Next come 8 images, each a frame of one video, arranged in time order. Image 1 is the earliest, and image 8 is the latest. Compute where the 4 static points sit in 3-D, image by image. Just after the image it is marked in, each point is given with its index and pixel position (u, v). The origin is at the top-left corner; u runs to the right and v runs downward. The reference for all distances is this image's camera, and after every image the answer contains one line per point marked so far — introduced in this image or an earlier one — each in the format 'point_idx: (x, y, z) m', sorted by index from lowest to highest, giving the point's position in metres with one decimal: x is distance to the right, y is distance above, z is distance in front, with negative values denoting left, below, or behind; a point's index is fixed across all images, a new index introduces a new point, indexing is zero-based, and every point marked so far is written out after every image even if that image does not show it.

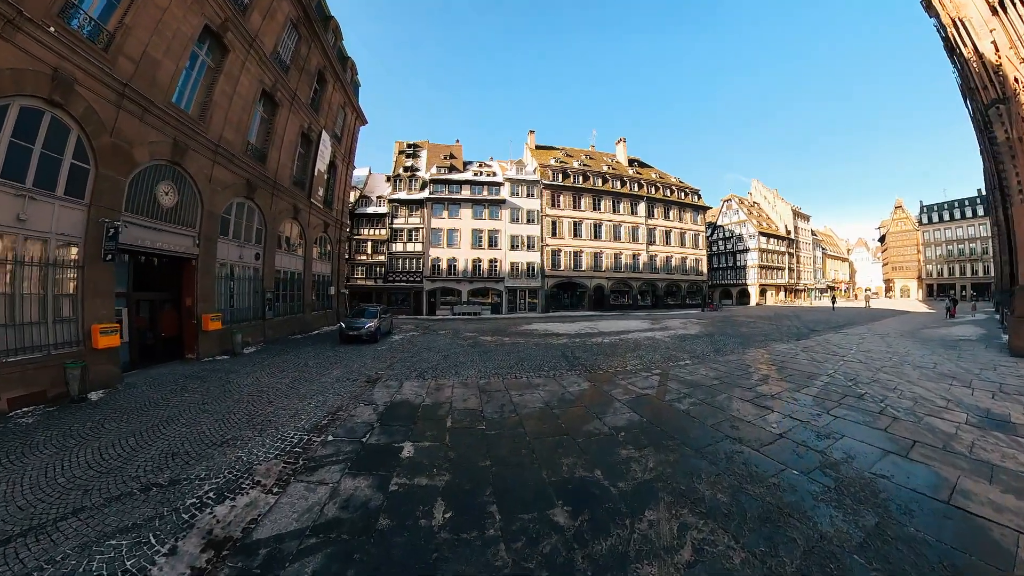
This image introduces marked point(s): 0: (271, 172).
0: (-14.2, +6.8, +14.0) m
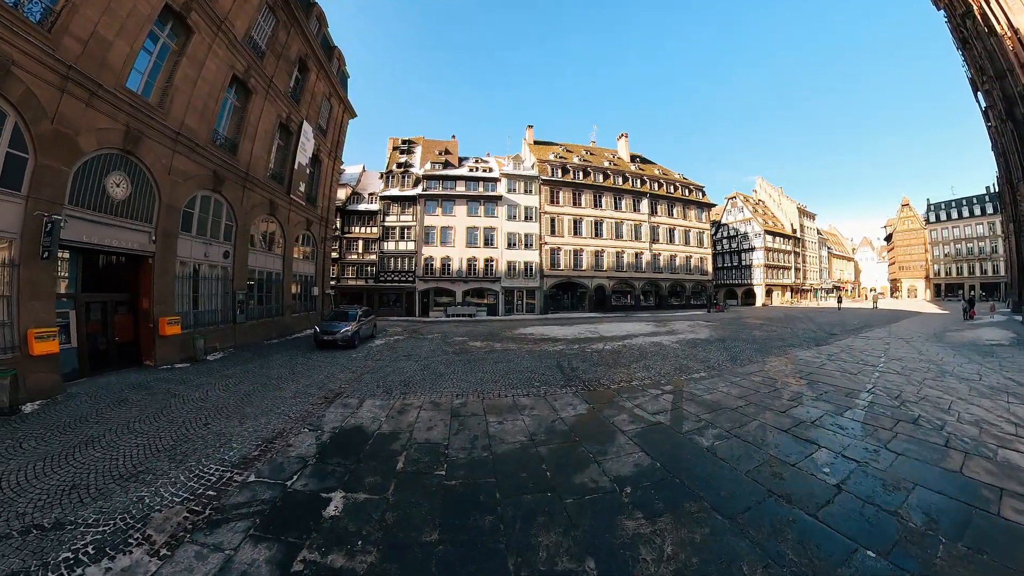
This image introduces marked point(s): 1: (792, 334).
0: (-14.6, +6.8, +12.9) m
1: (+18.4, -3.2, +15.5) m
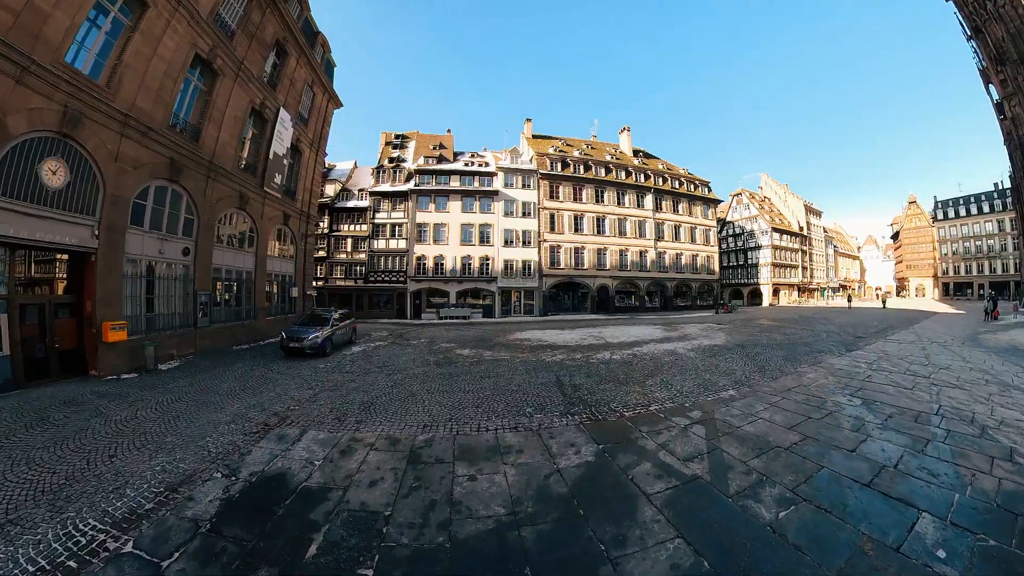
0: (-14.9, +6.7, +11.7) m
1: (+18.1, -3.1, +14.1) m
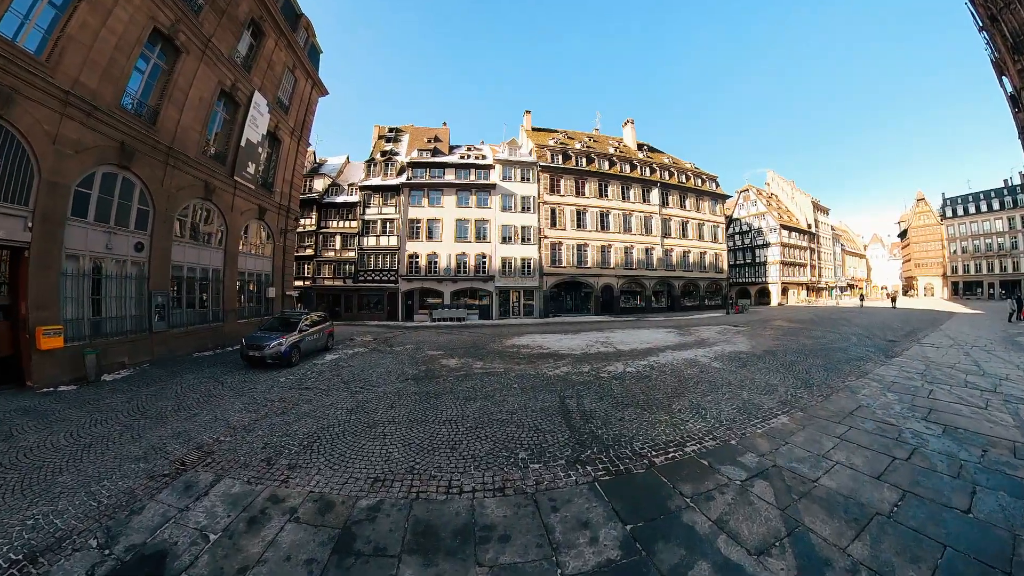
0: (-15.1, +6.7, +10.4) m
1: (+17.9, -3.1, +12.8) m
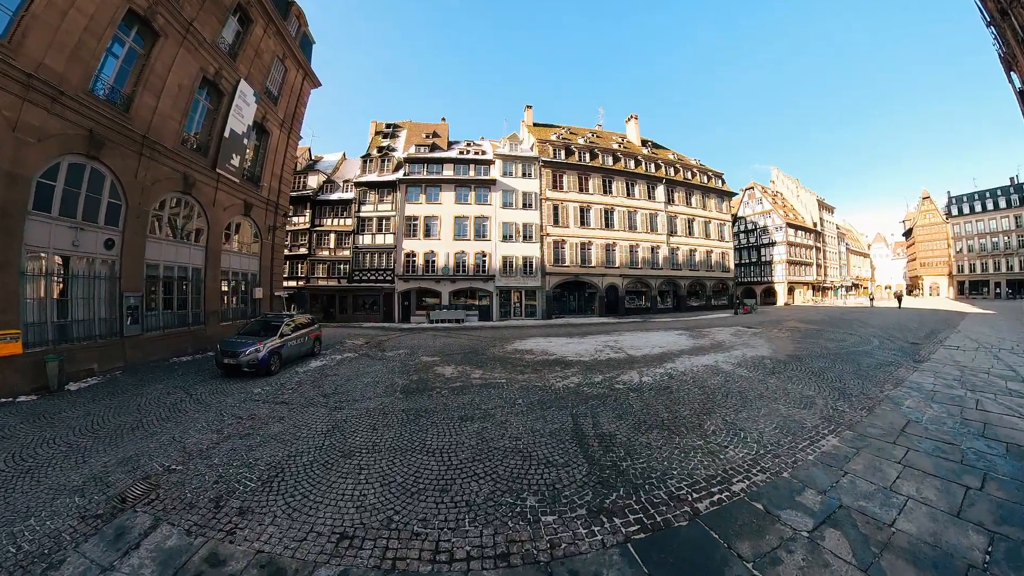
0: (-15.1, +6.7, +9.7) m
1: (+18.0, -3.1, +12.0) m
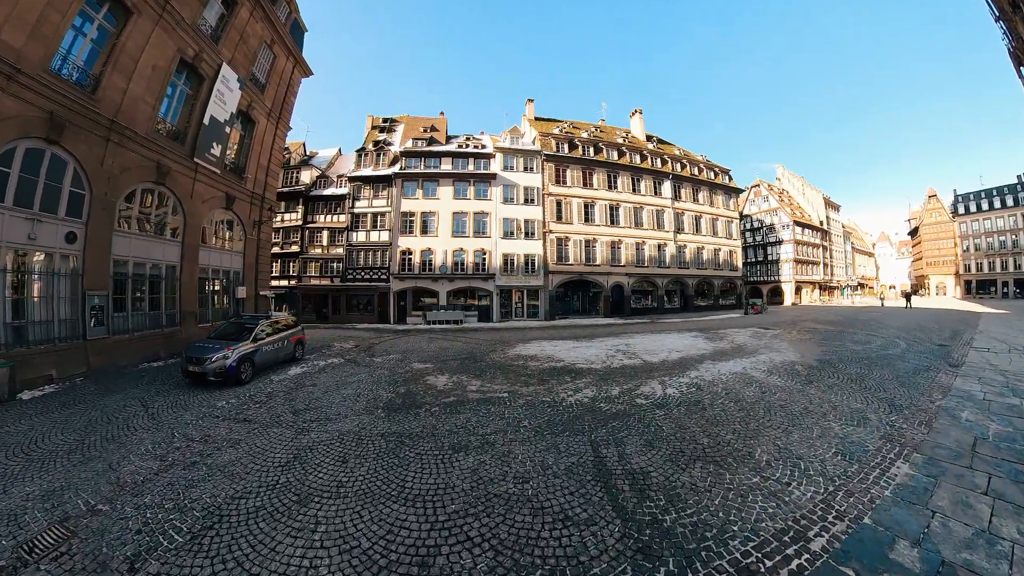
0: (-15.0, +6.7, +8.9) m
1: (+18.1, -3.0, +11.1) m
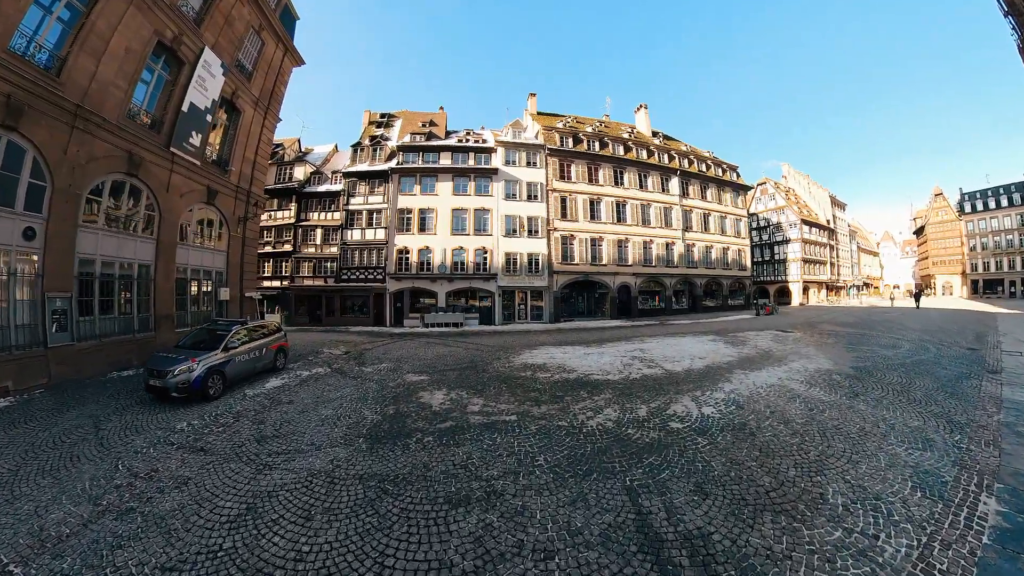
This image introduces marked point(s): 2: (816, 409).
0: (-14.8, +6.7, +8.2) m
1: (+18.3, -3.0, +10.3) m
2: (+6.8, -2.6, +5.3) m
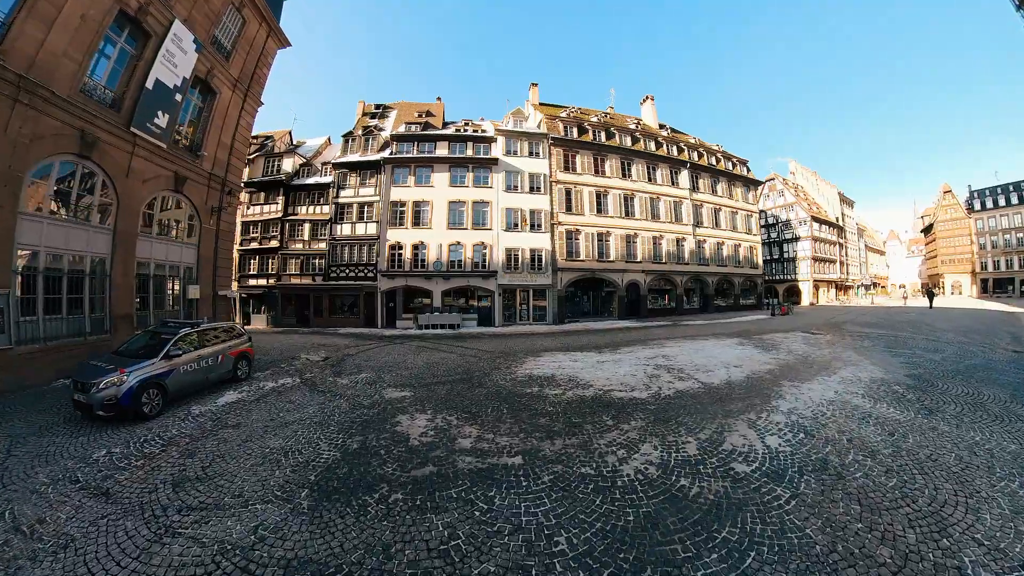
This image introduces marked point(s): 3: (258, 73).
0: (-14.8, +6.8, +7.2) m
1: (+18.4, -2.9, +9.2) m
2: (+6.8, -2.5, +4.2) m
3: (-14.4, +12.3, +13.6) m
